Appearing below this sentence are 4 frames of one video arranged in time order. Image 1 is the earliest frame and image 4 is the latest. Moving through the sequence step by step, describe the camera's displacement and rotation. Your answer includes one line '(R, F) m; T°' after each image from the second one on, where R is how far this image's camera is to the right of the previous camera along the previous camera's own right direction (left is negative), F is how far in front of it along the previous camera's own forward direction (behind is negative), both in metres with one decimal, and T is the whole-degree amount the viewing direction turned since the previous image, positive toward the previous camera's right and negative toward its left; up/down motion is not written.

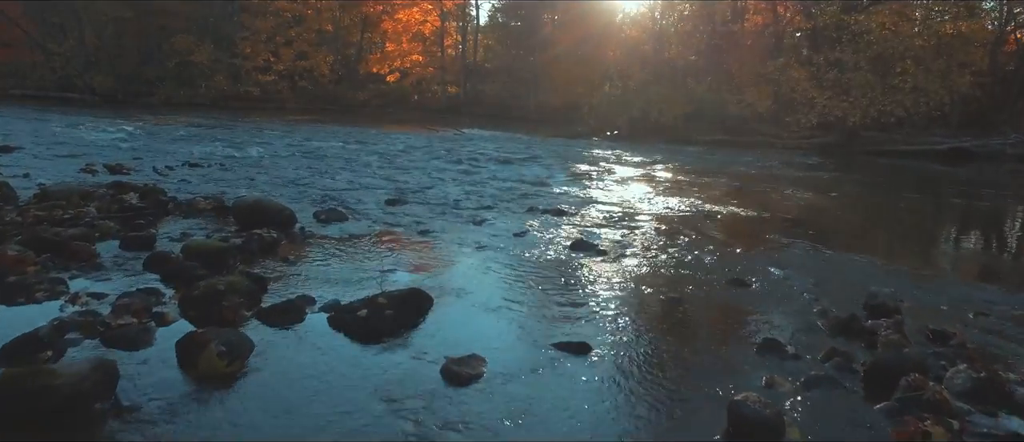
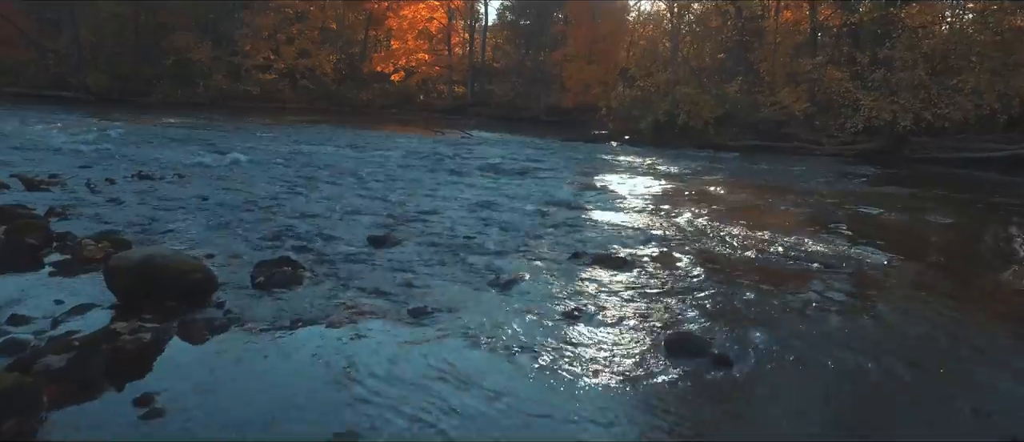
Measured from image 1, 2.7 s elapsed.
(-0.3, +2.7) m; -1°
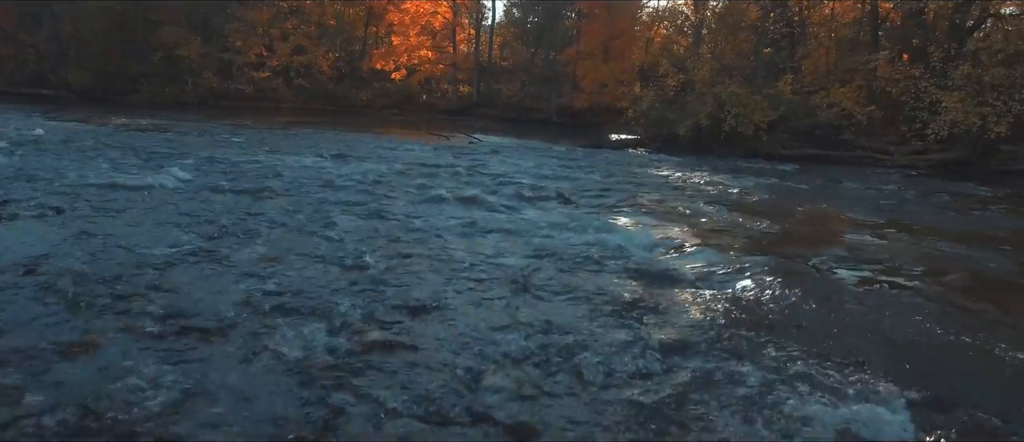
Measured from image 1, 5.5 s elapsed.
(-0.6, +4.1) m; 0°
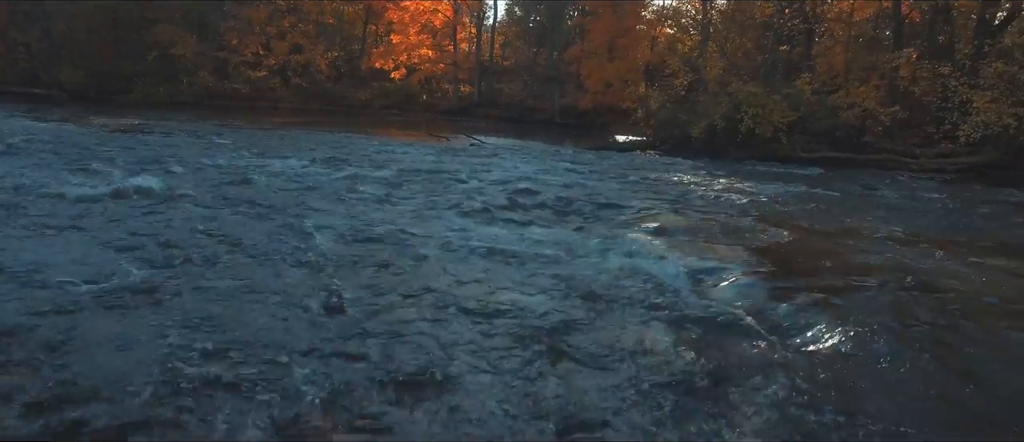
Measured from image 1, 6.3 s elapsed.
(-0.2, +1.3) m; 0°
